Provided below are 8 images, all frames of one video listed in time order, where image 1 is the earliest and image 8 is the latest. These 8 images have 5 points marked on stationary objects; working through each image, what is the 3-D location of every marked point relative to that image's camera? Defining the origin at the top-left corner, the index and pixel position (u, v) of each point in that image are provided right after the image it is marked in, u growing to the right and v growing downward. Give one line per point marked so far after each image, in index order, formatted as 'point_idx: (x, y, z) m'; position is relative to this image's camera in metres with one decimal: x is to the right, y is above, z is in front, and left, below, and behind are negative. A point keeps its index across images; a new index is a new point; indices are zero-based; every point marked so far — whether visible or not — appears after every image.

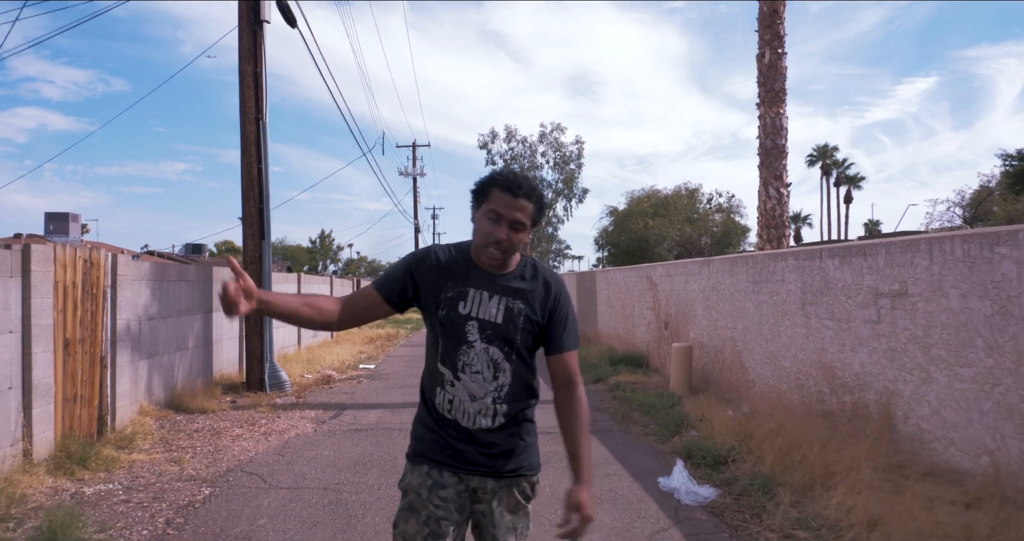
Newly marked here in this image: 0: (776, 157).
0: (+3.8, +1.6, +11.2) m
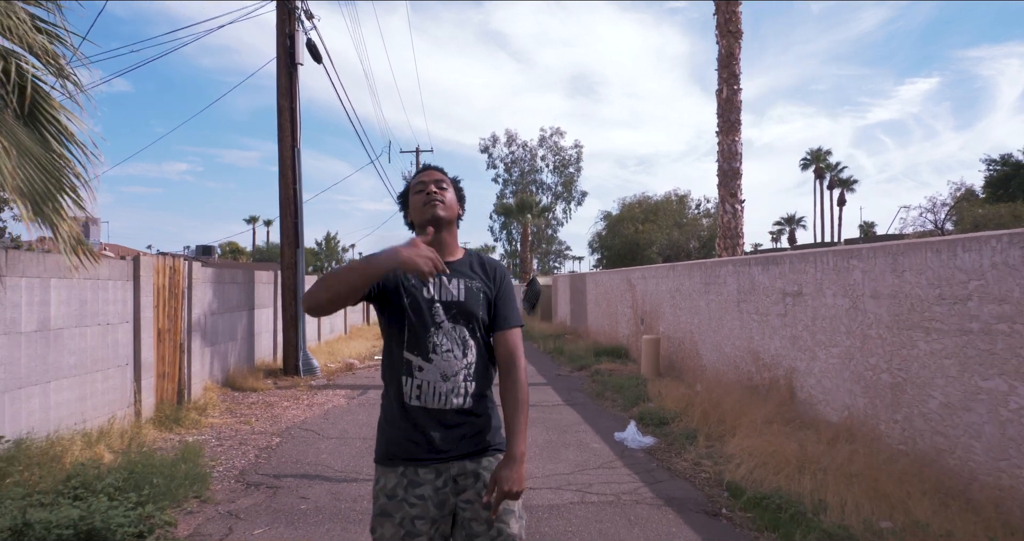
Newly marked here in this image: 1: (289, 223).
0: (+3.7, +1.6, +13.1) m
1: (-3.7, +0.8, +12.6) m
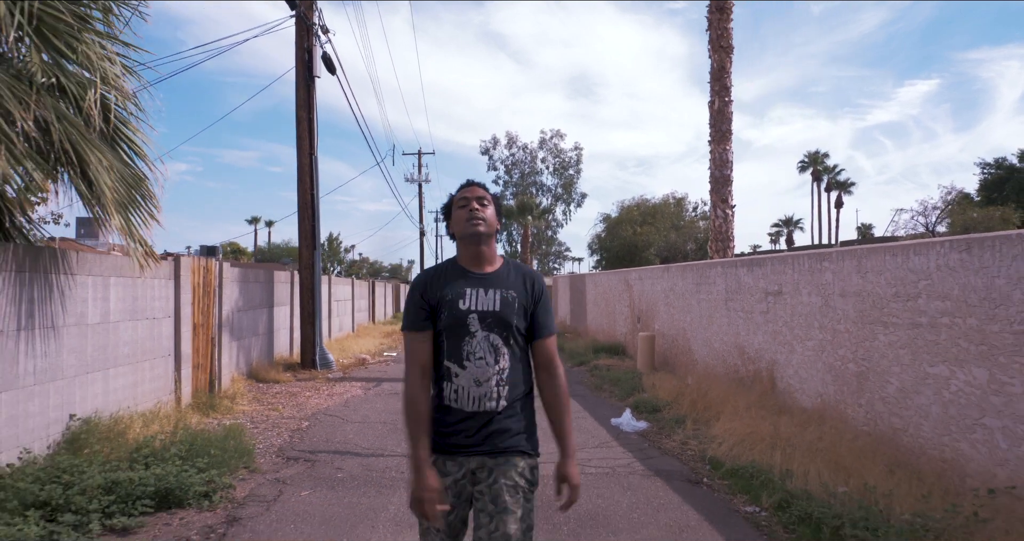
0: (+3.8, +1.6, +14.0) m
1: (-3.6, +0.8, +13.4) m
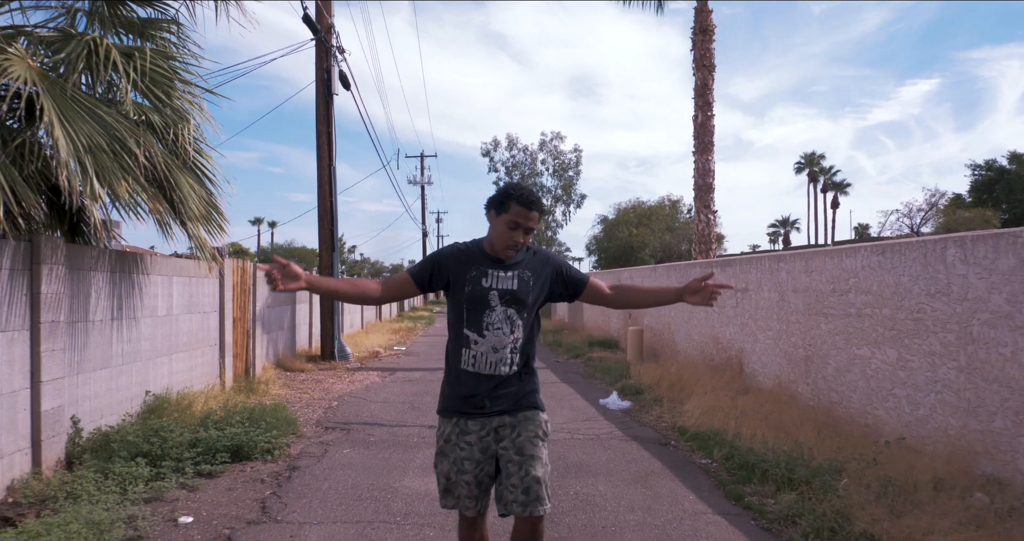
0: (+3.8, +1.6, +15.3) m
1: (-3.6, +0.8, +14.8) m
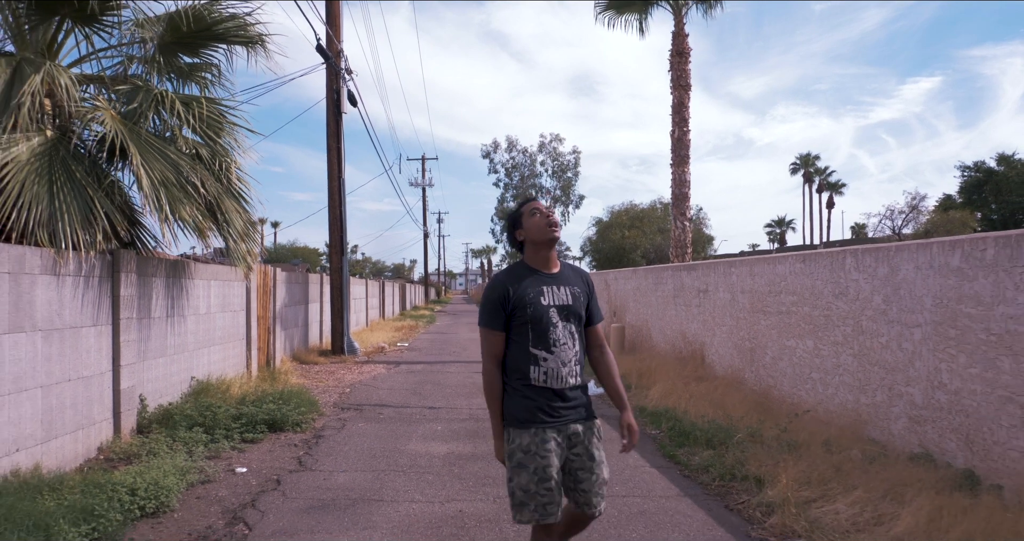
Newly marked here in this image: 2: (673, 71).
0: (+3.7, +1.5, +16.8) m
1: (-3.7, +0.7, +16.3) m
2: (+3.6, +4.4, +17.0) m
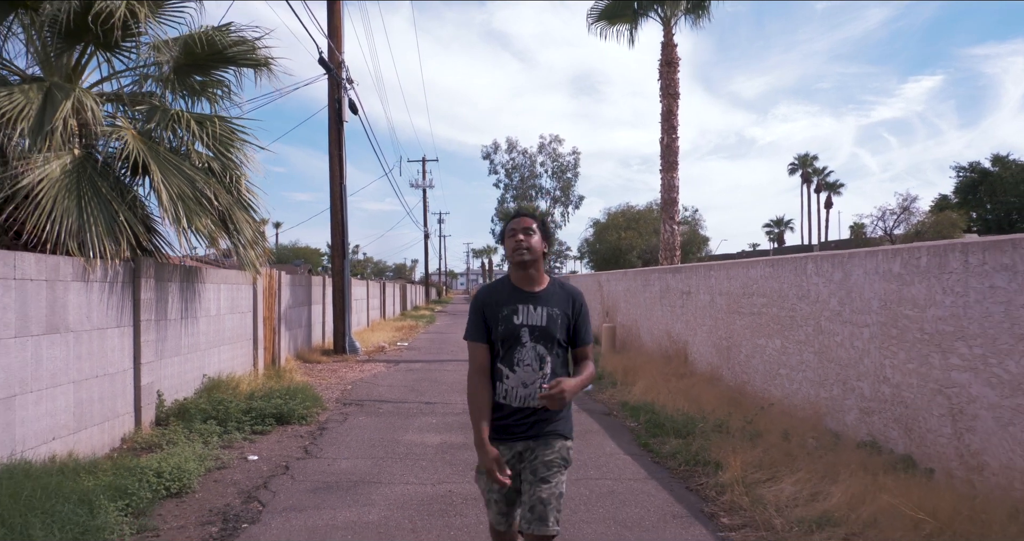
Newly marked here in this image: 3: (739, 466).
0: (+3.6, +1.5, +17.4) m
1: (-3.8, +0.7, +16.9) m
2: (+3.4, +4.4, +17.7) m
3: (+1.8, -1.5, +6.1) m
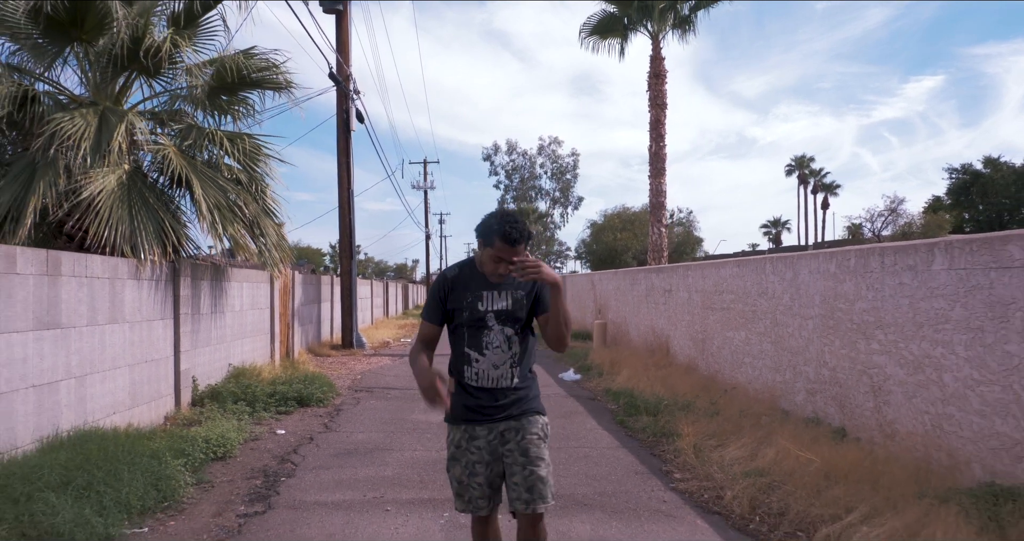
0: (+3.5, +1.5, +18.5) m
1: (-3.9, +0.7, +18.1) m
2: (+3.4, +4.4, +18.8) m
3: (+1.7, -1.5, +7.2) m
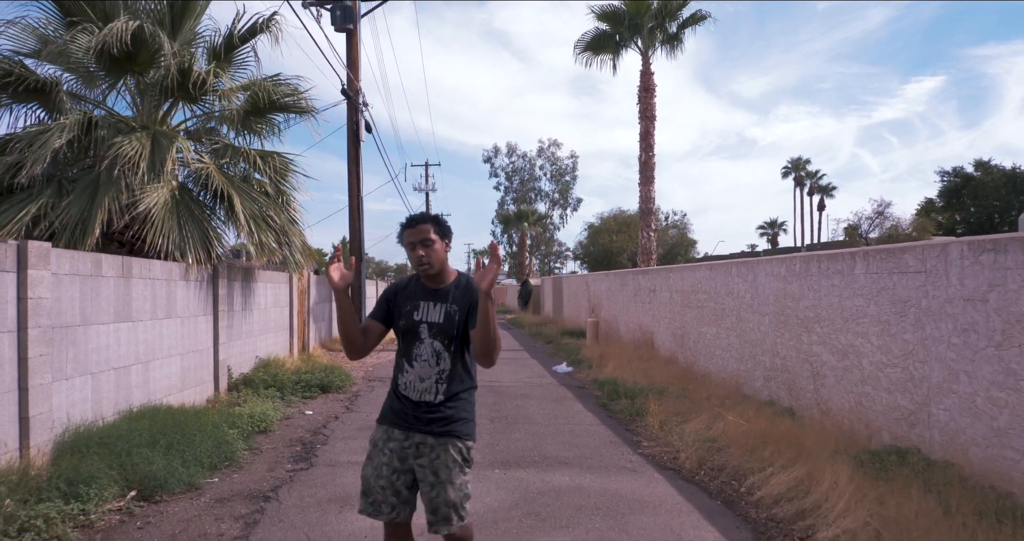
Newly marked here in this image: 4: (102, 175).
0: (+3.5, +1.4, +19.8) m
1: (-3.9, +0.6, +19.3) m
2: (+3.3, +4.3, +20.1) m
3: (+1.7, -1.6, +8.5) m
4: (-4.9, +1.1, +9.1) m
